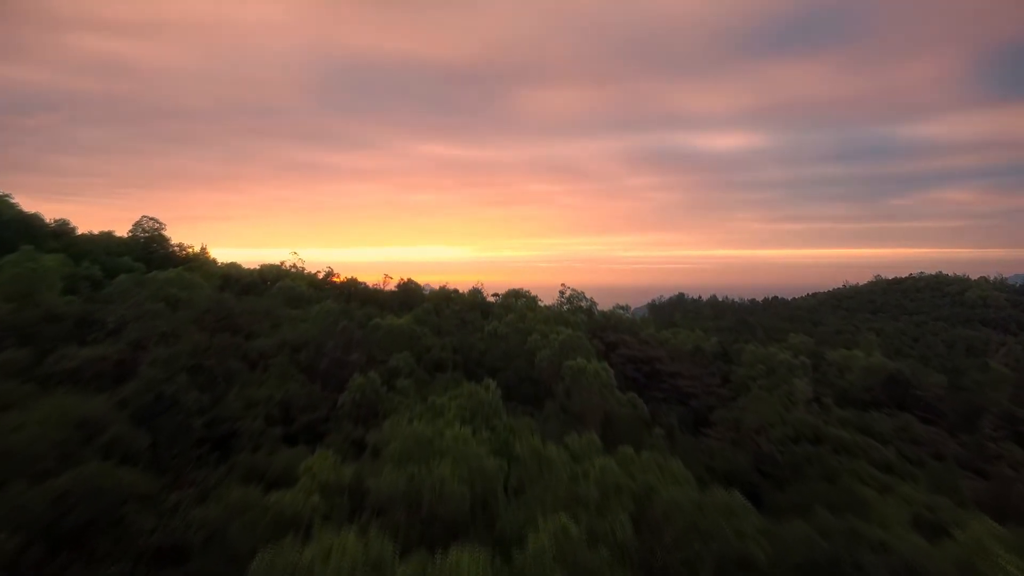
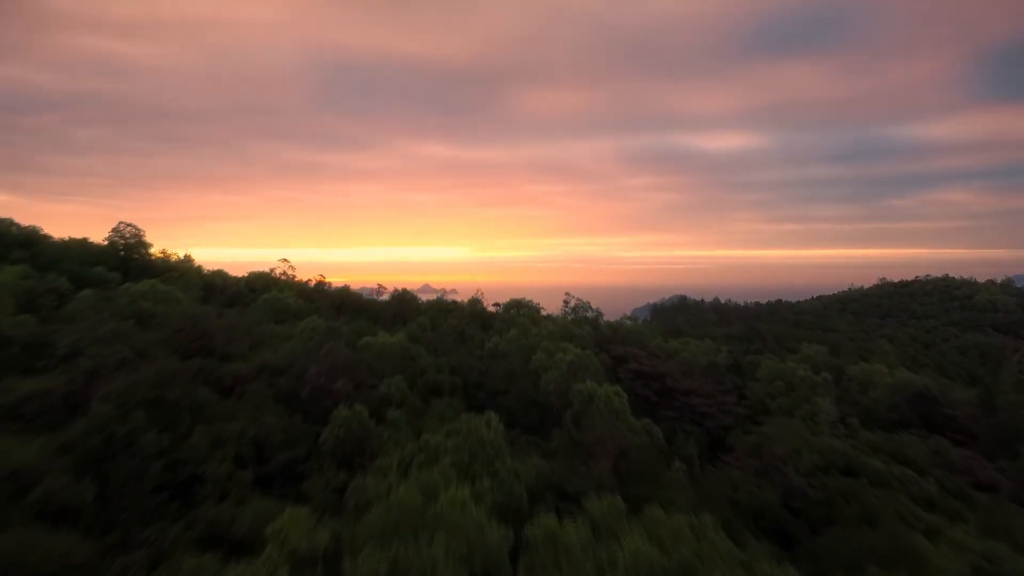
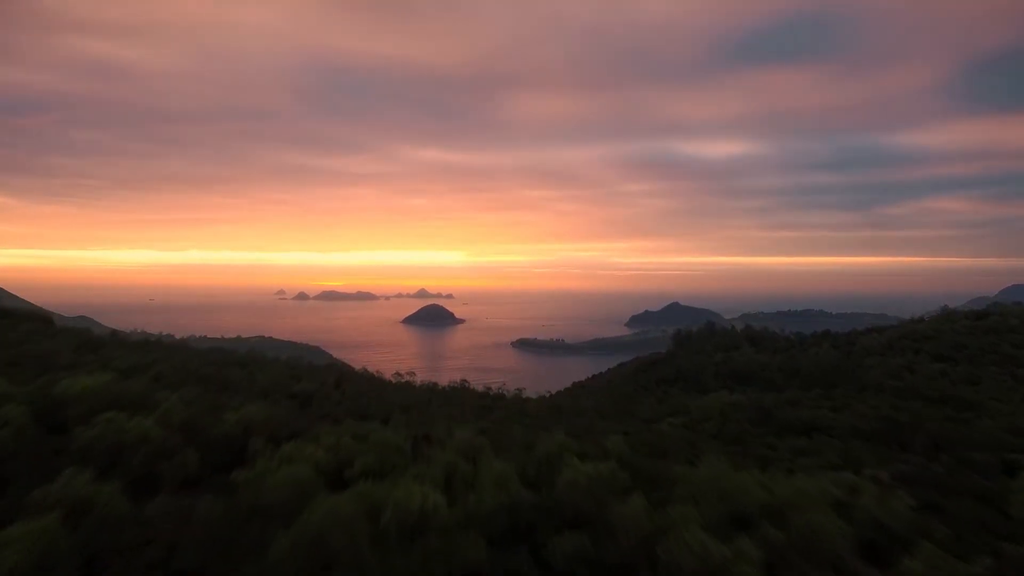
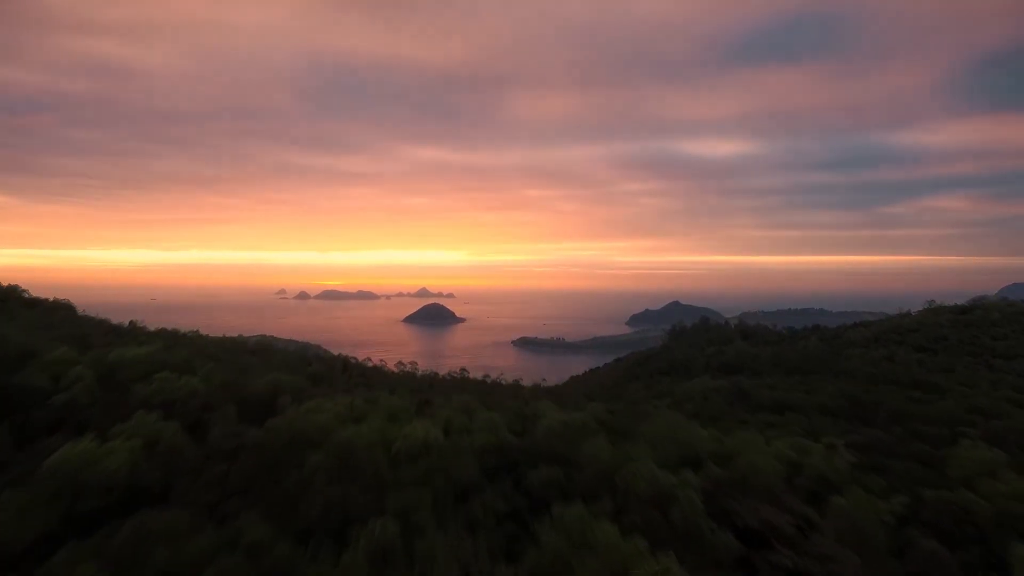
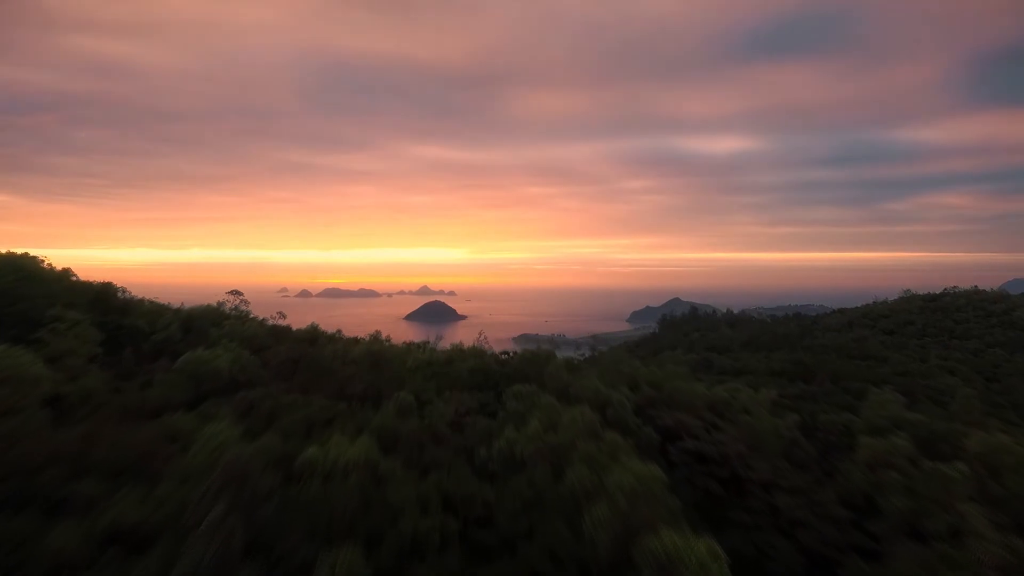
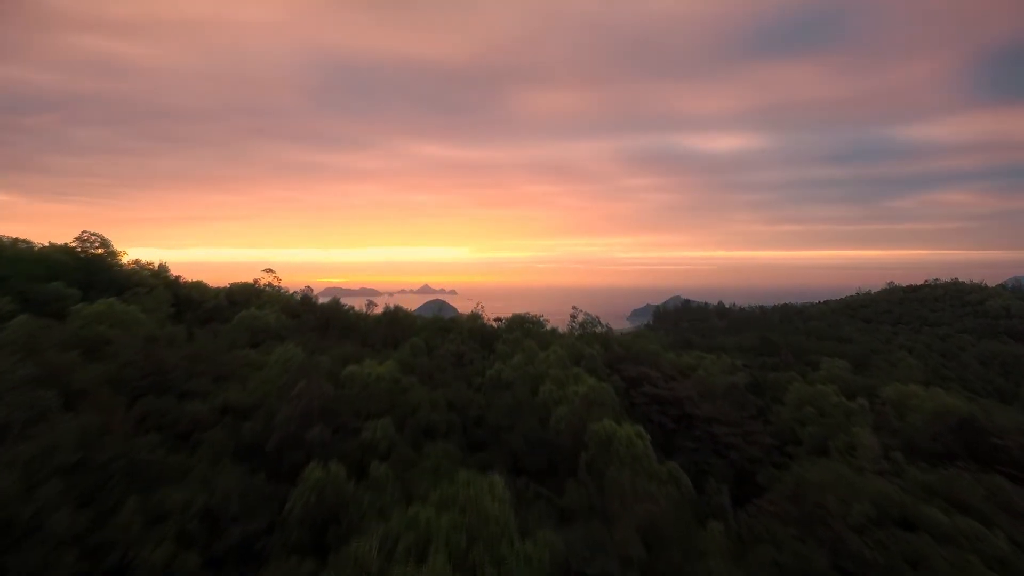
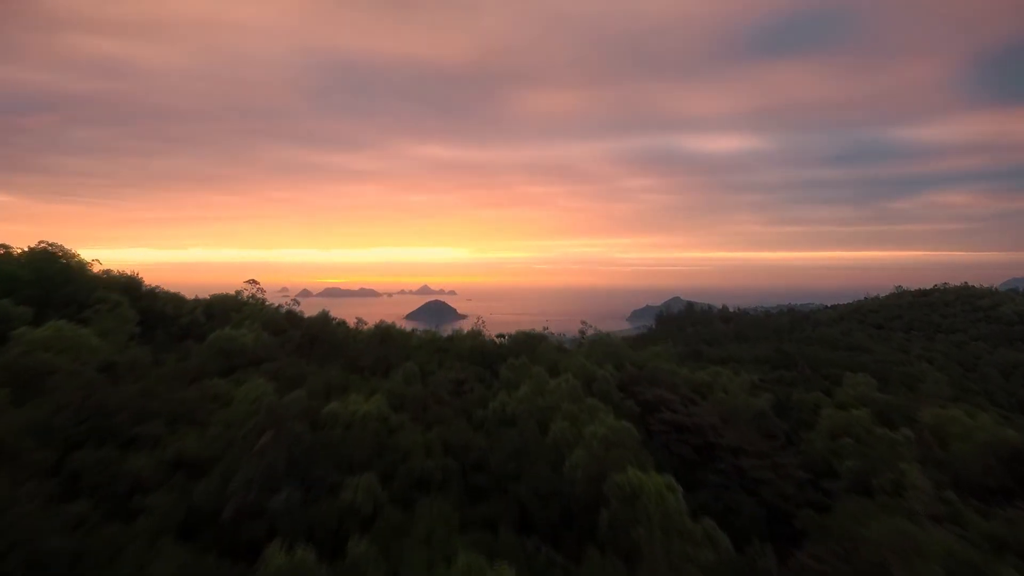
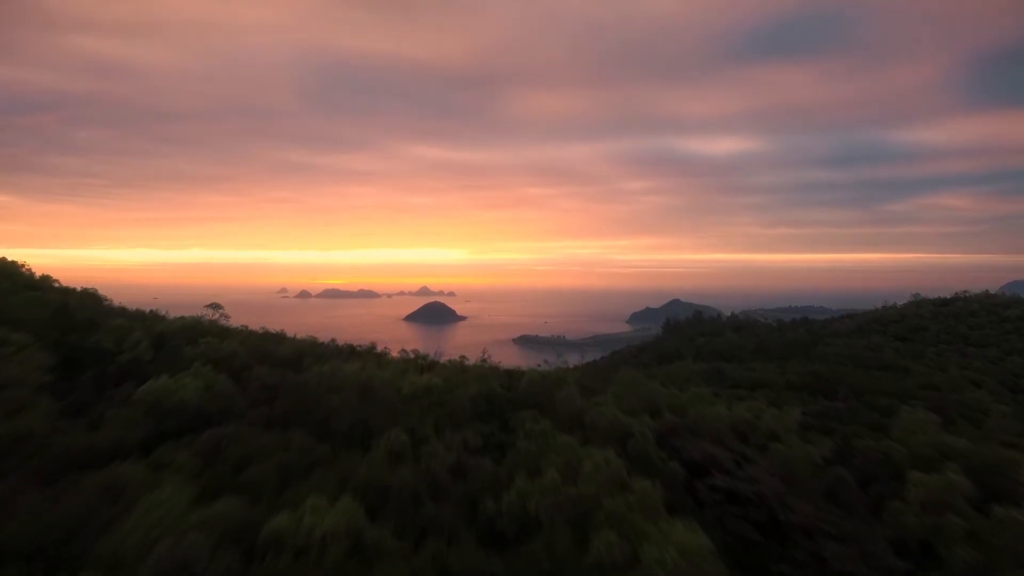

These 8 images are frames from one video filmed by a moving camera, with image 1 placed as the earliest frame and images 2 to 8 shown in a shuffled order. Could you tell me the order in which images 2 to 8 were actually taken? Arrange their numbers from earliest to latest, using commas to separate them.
2, 6, 7, 5, 8, 4, 3
